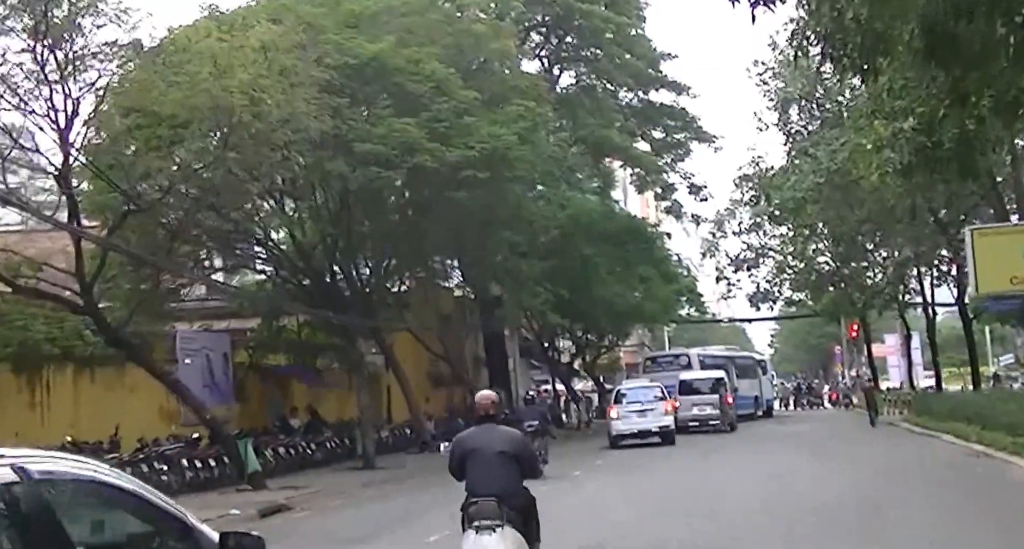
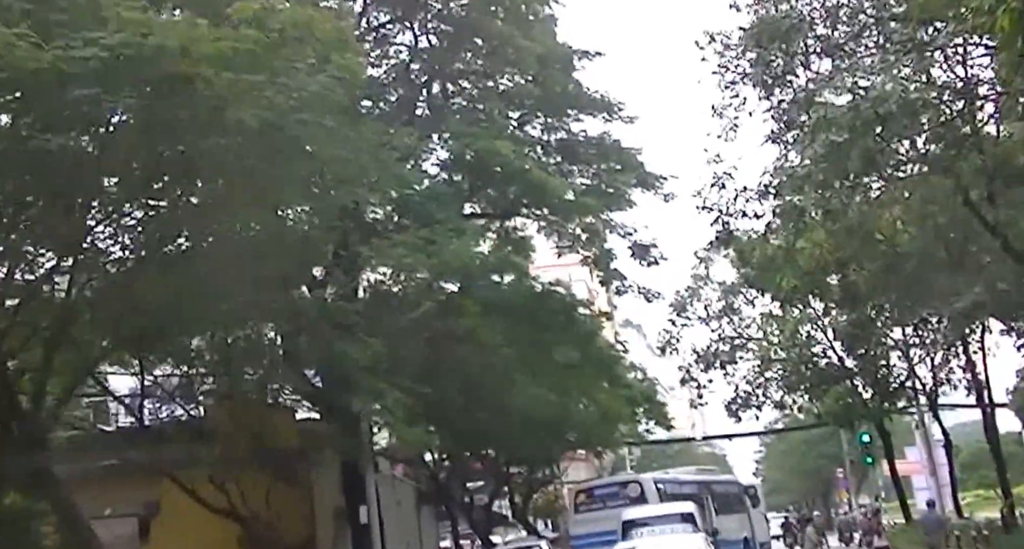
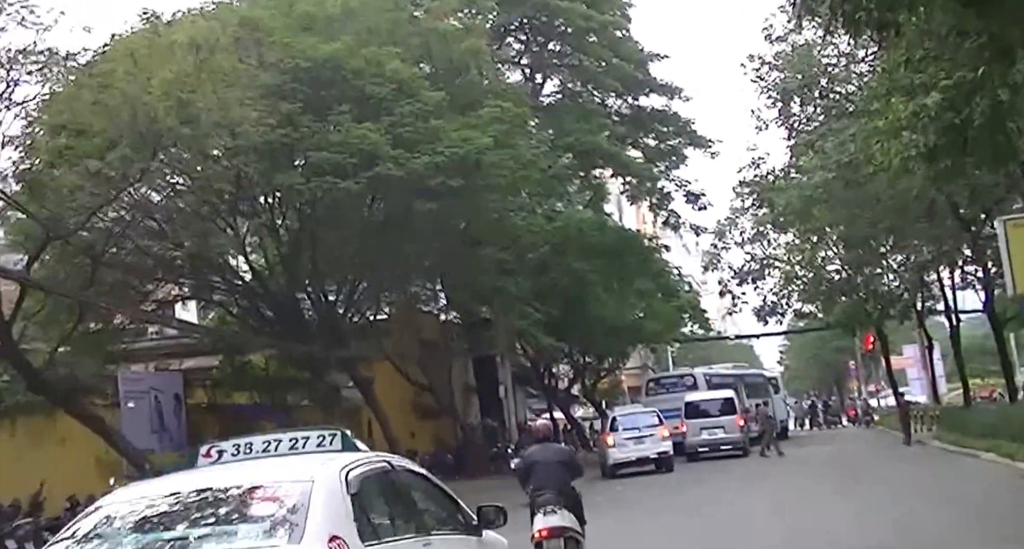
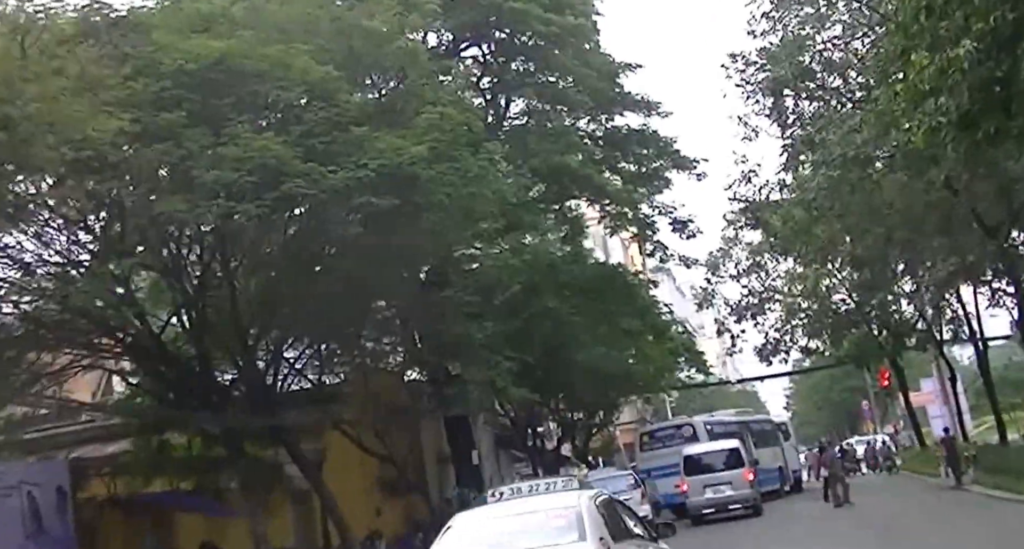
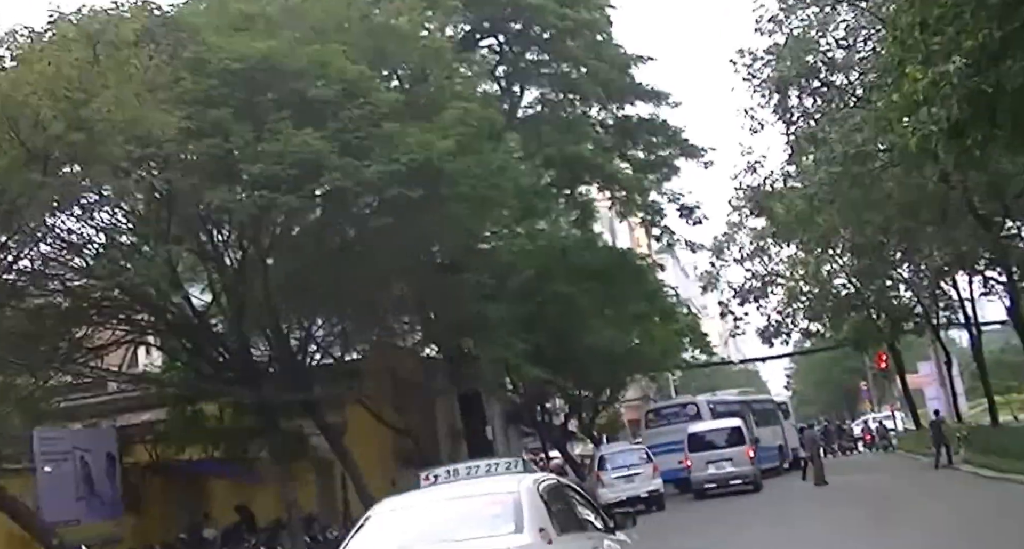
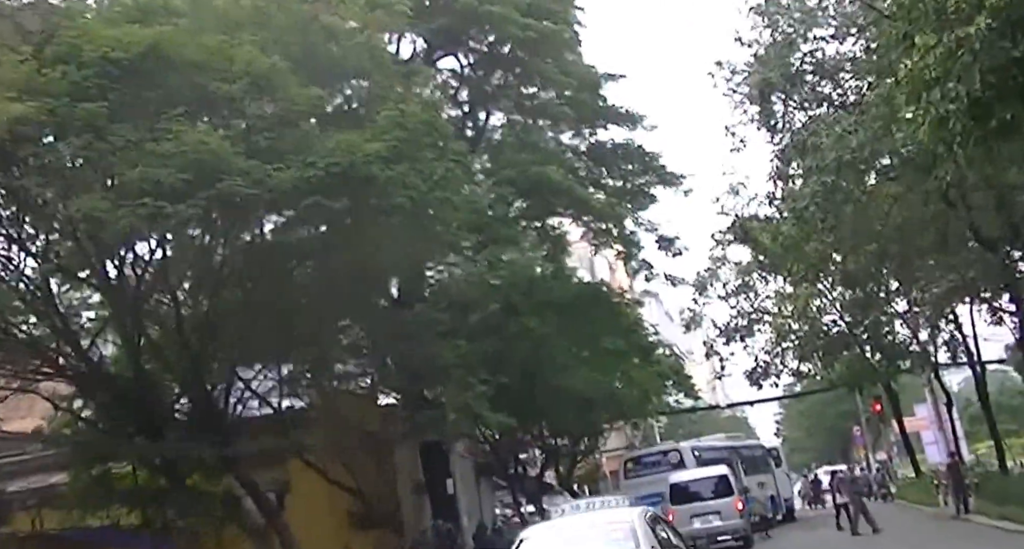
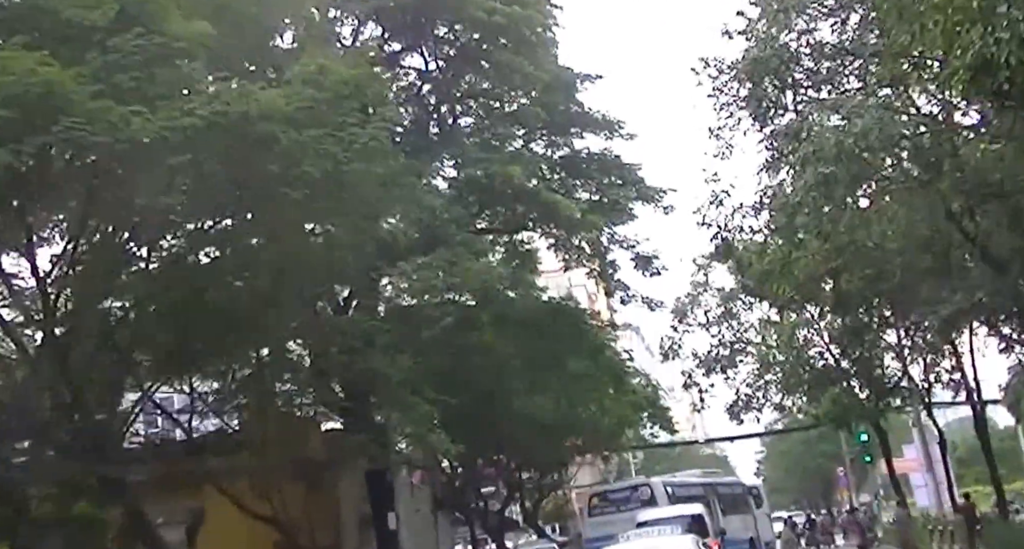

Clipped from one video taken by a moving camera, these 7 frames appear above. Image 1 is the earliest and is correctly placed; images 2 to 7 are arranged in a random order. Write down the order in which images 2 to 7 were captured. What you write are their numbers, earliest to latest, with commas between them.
3, 5, 4, 6, 7, 2
